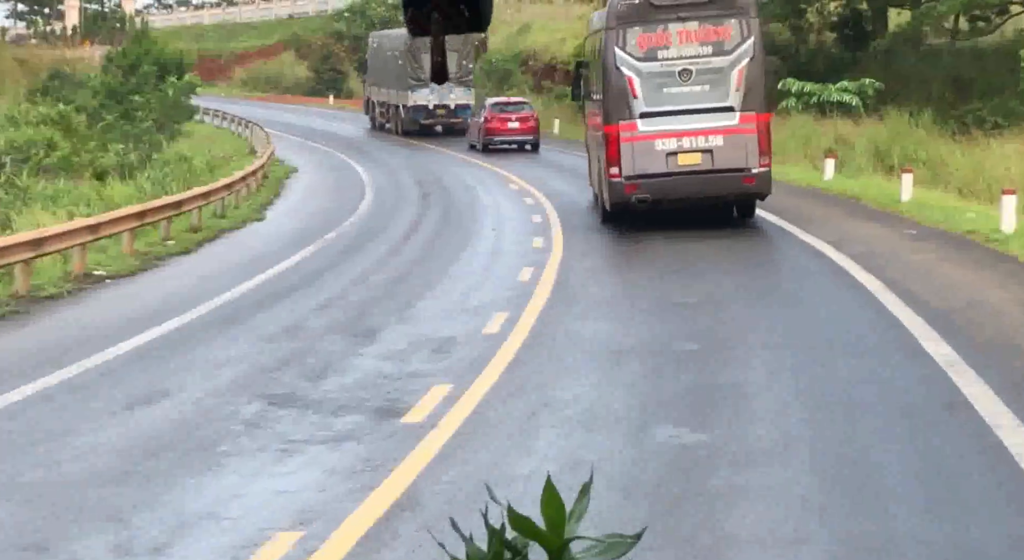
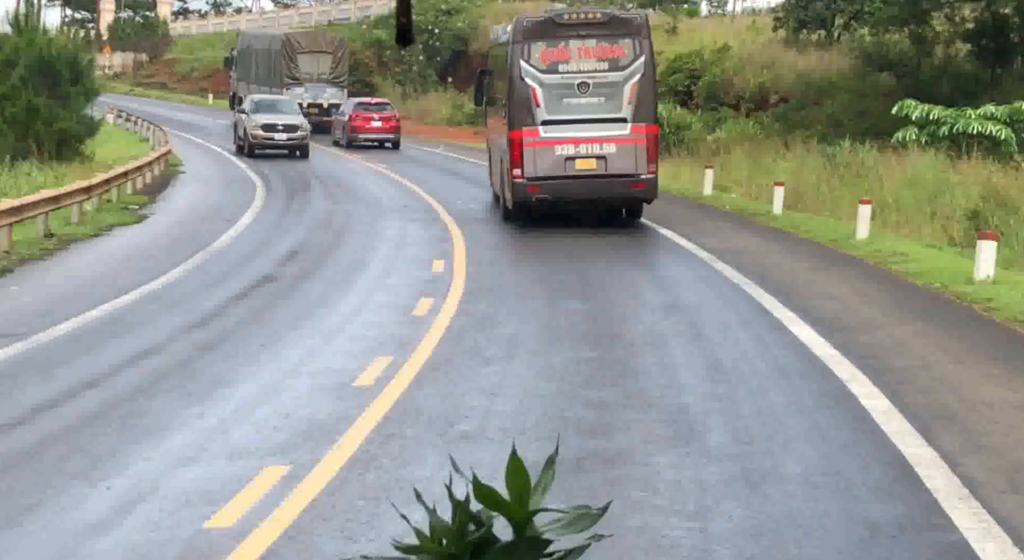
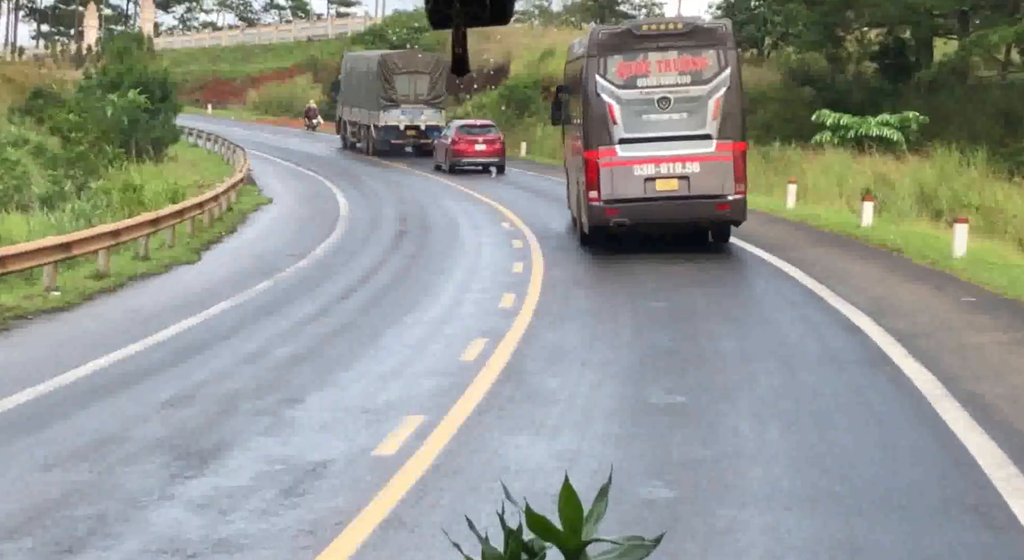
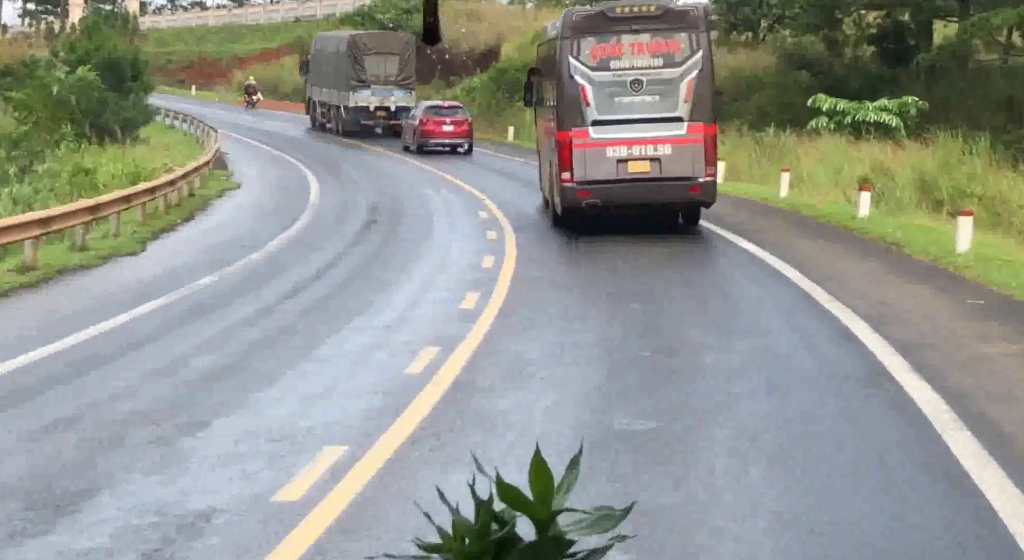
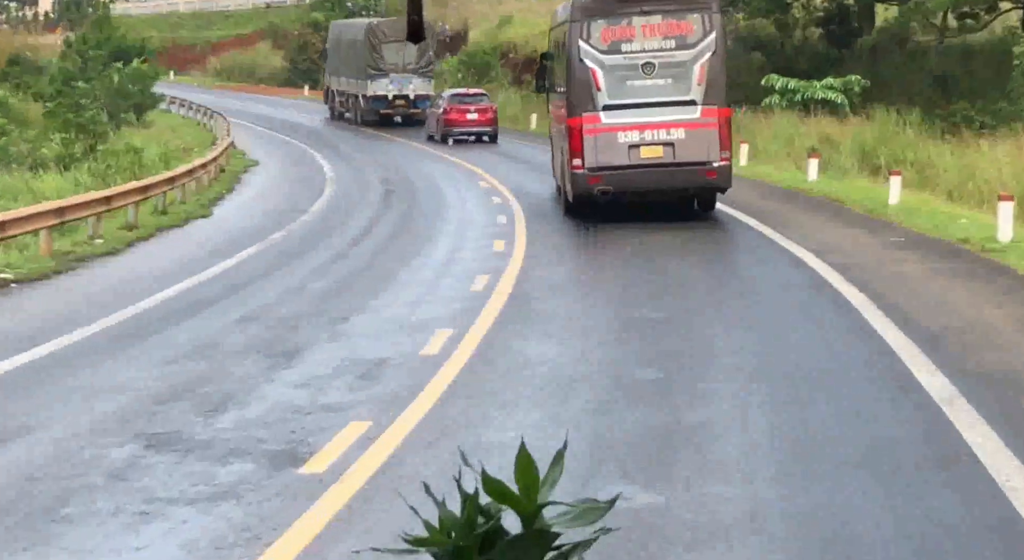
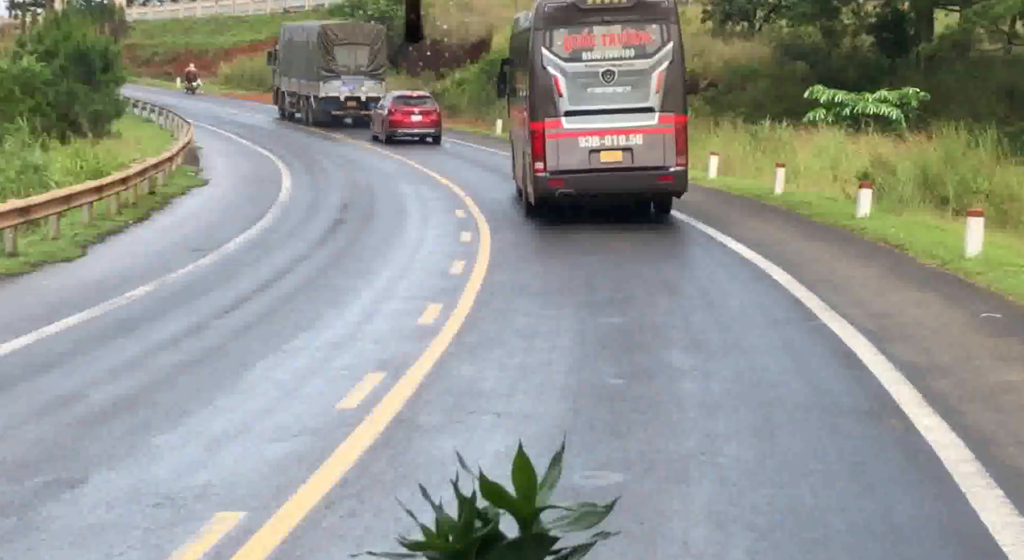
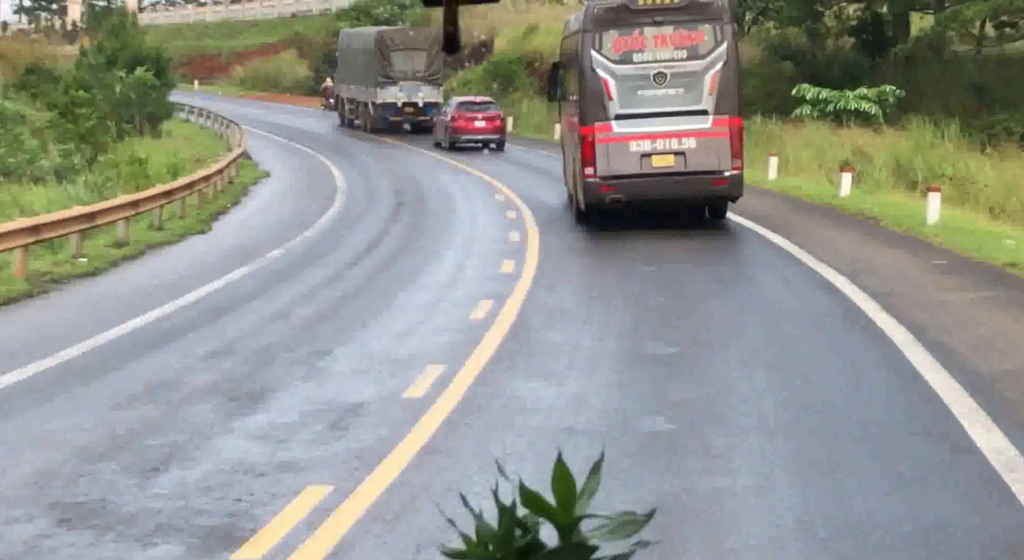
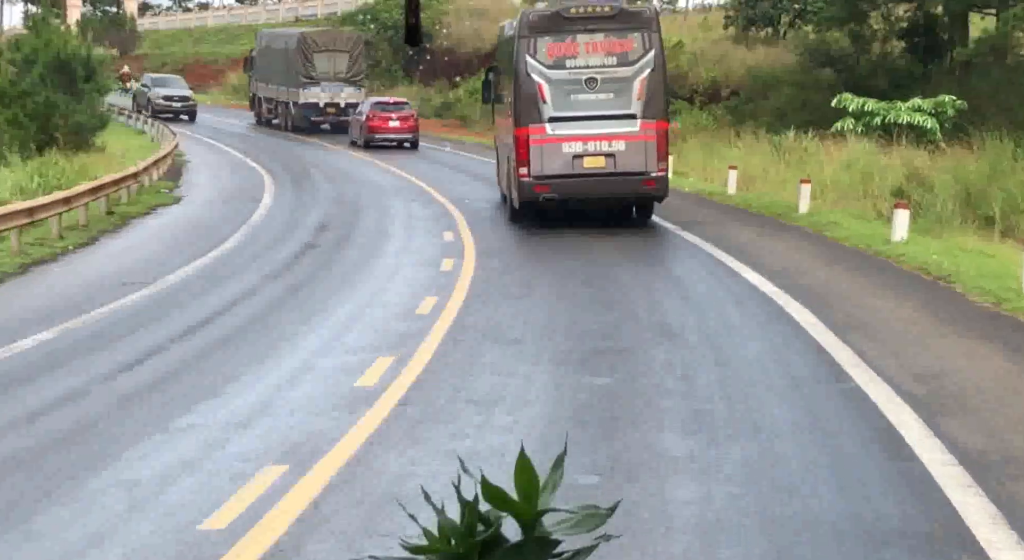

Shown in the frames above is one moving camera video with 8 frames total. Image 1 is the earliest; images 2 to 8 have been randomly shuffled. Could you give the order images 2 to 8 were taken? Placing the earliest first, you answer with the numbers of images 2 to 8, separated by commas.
5, 7, 3, 4, 6, 8, 2
